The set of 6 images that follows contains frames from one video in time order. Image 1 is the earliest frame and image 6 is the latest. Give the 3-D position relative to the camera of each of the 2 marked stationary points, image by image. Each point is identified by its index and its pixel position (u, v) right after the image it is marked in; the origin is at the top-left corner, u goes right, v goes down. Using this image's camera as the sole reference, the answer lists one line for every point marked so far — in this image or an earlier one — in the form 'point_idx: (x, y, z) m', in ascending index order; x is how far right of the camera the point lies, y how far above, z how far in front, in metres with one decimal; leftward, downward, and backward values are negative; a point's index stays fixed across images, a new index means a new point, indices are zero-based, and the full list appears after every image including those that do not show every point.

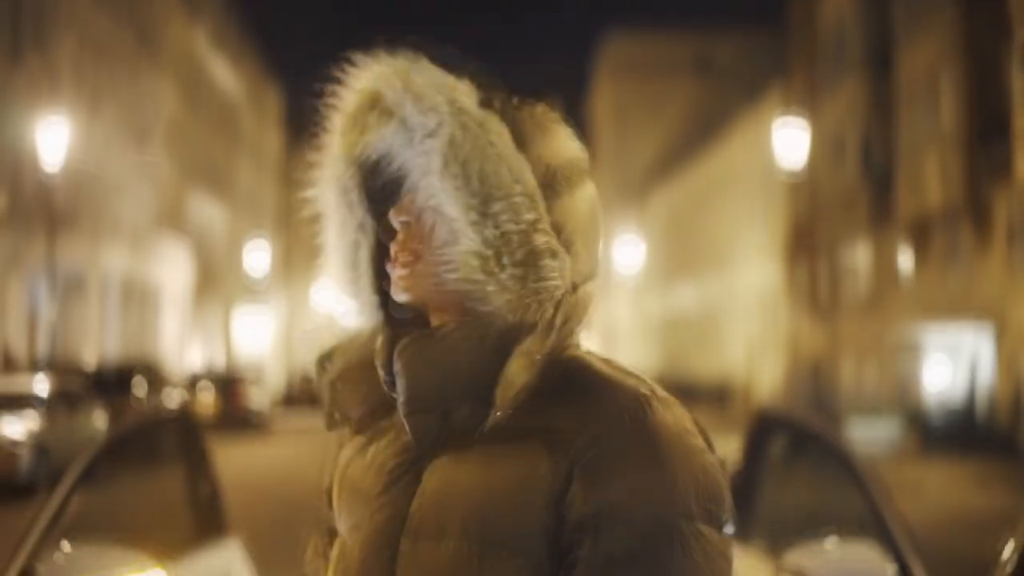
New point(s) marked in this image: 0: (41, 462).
0: (-5.8, -2.1, +18.7) m
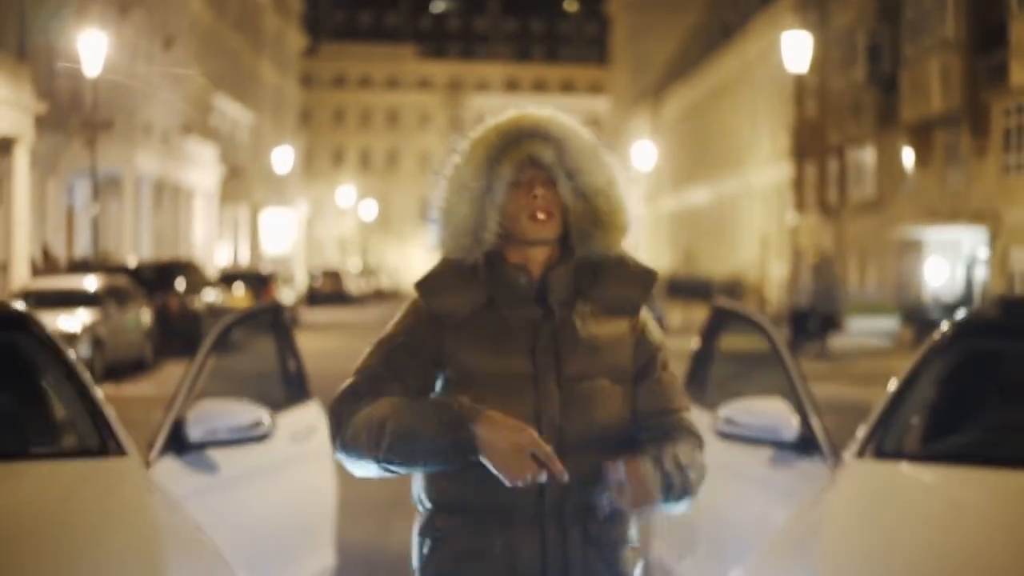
0: (-5.5, -0.9, +20.4) m
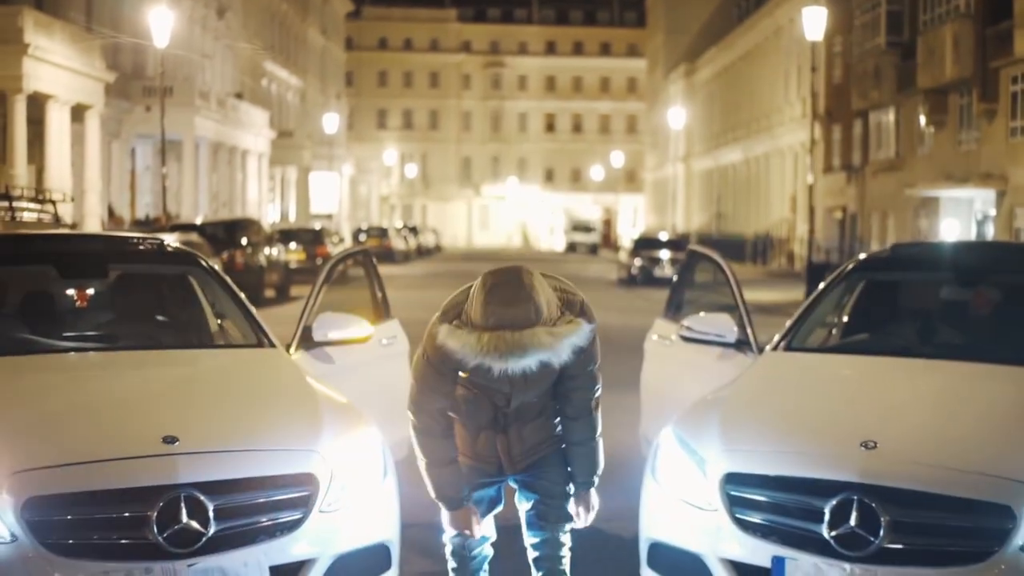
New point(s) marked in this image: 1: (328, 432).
0: (-5.0, -0.2, +22.8) m
1: (-0.6, -0.5, +5.2) m
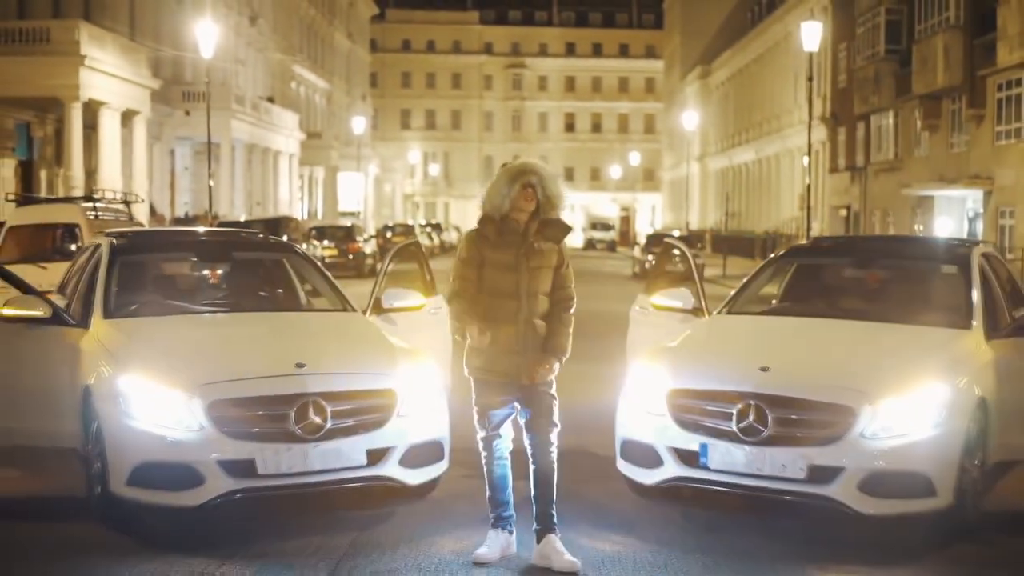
0: (-4.7, -0.1, +25.3) m
1: (-0.6, -0.4, +7.7) m
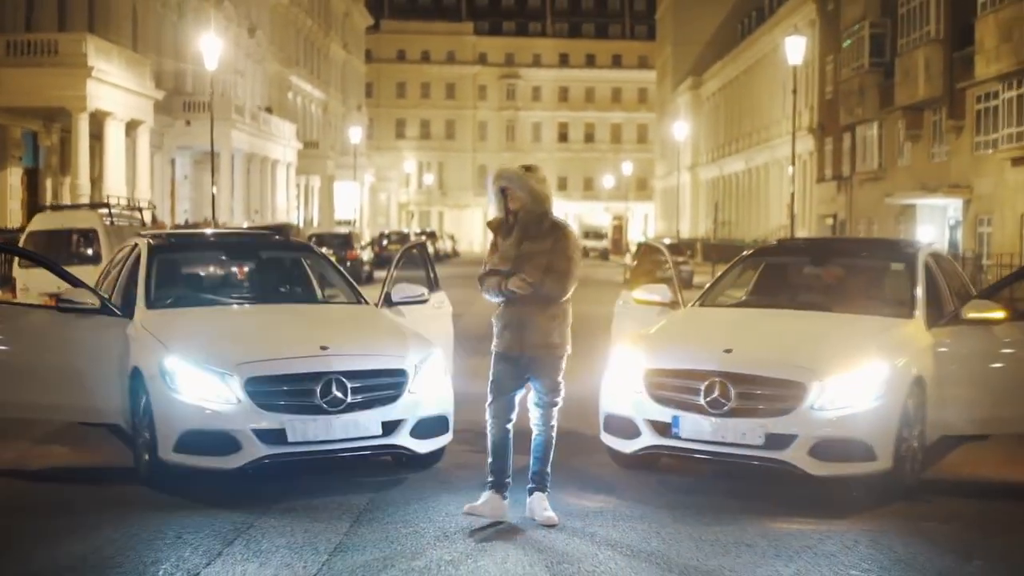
0: (-4.8, -0.1, +26.3) m
1: (-0.6, -0.3, +8.7) m
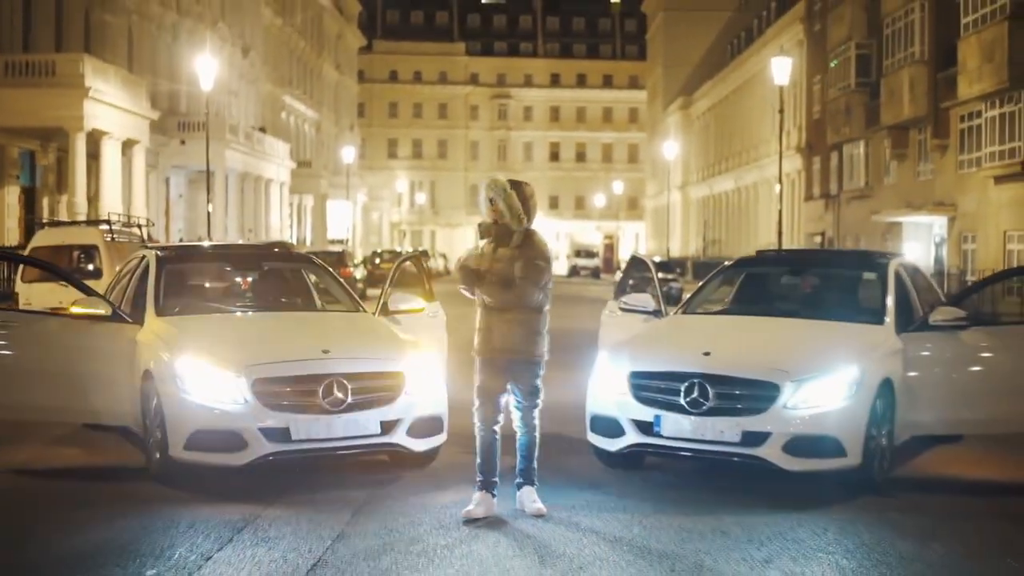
0: (-4.9, -0.4, +26.8) m
1: (-0.6, -0.4, +9.2) m
